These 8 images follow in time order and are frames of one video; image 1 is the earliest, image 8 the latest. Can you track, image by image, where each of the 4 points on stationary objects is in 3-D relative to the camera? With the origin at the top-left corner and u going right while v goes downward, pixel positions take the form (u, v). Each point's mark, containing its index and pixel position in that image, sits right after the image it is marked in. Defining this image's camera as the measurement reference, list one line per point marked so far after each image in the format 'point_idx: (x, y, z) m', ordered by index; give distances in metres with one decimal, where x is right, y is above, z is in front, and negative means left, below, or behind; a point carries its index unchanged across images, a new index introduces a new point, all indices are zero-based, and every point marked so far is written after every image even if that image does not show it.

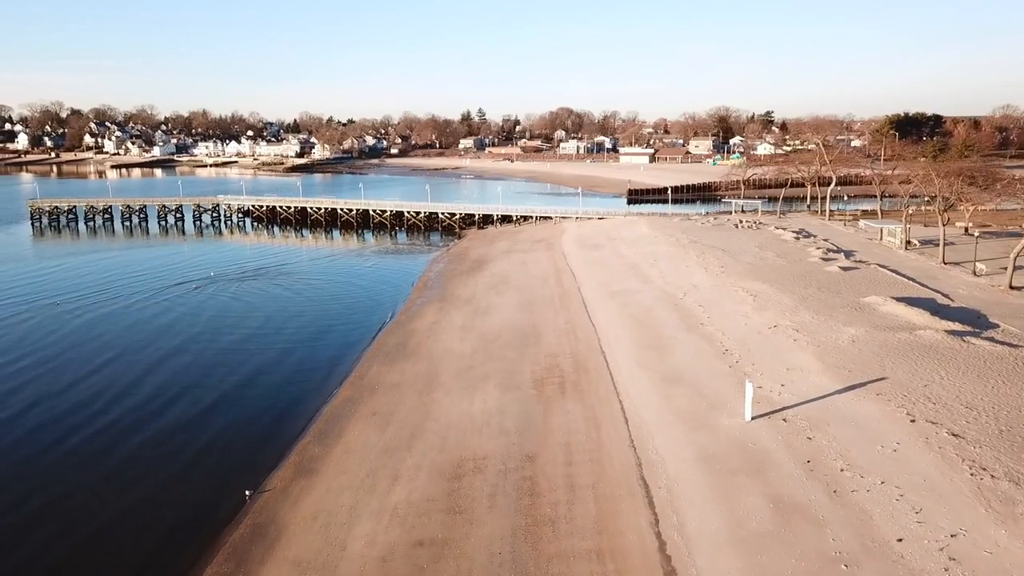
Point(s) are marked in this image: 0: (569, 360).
0: (+1.3, -1.6, +17.4) m
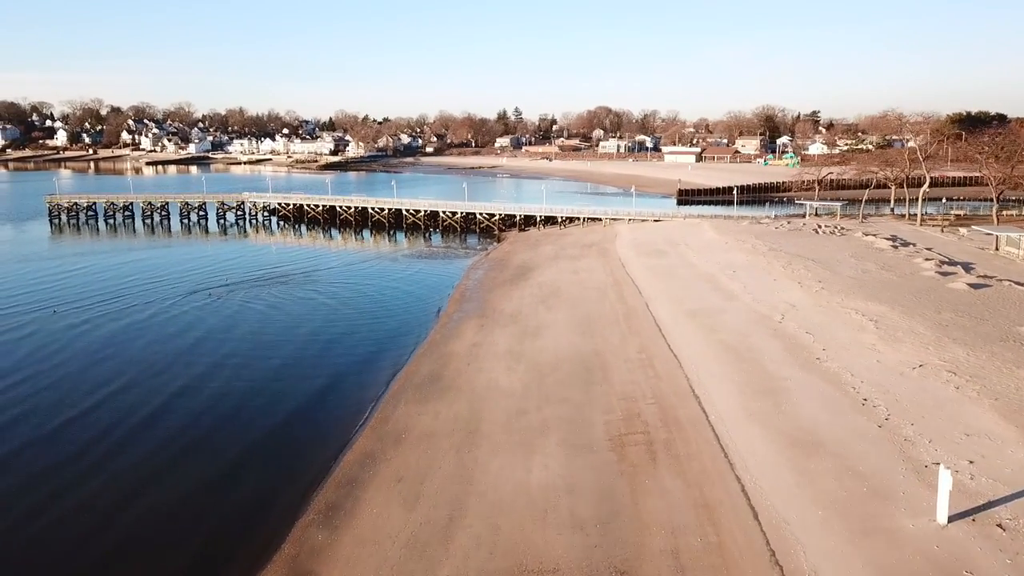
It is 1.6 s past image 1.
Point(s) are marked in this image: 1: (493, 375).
0: (+2.5, -2.1, +13.4) m
1: (-0.4, -1.9, +16.6) m
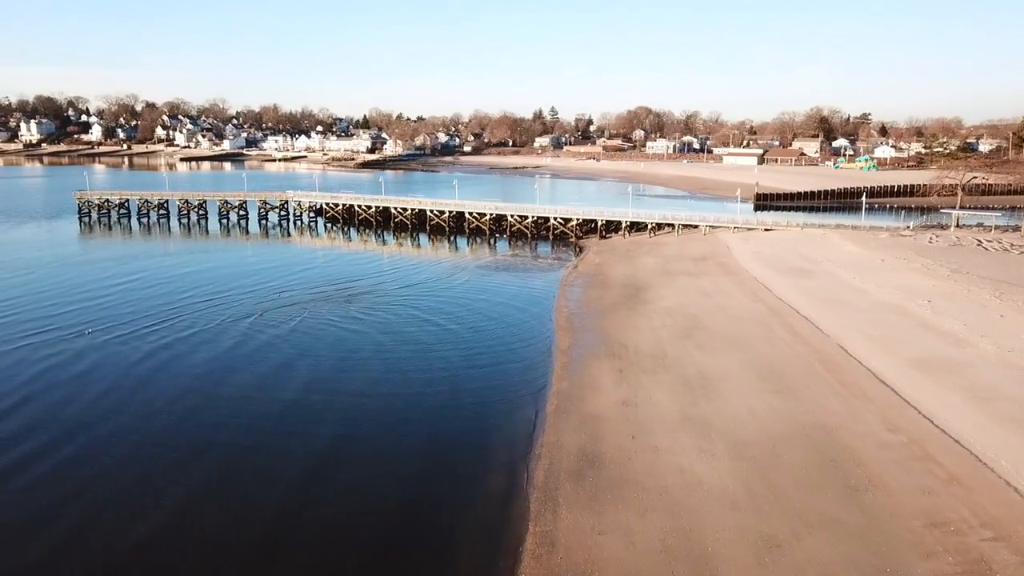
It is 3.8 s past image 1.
0: (+5.3, -2.8, +8.3) m
1: (+2.6, -2.6, +11.5) m
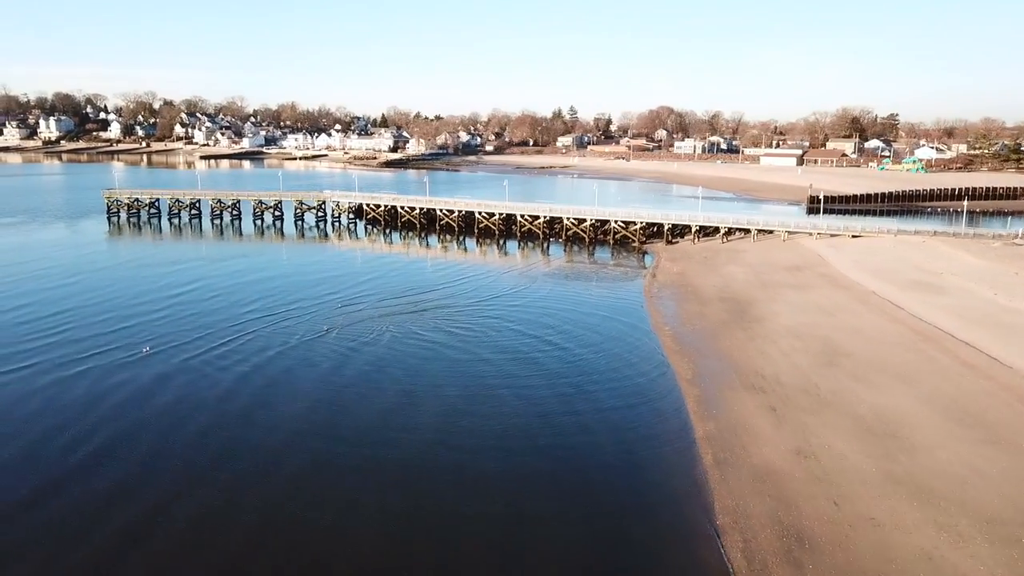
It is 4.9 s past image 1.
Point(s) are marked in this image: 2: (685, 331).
0: (+7.5, -3.2, +5.8) m
1: (+4.8, -3.0, +9.1) m
2: (+4.3, -1.1, +19.5) m
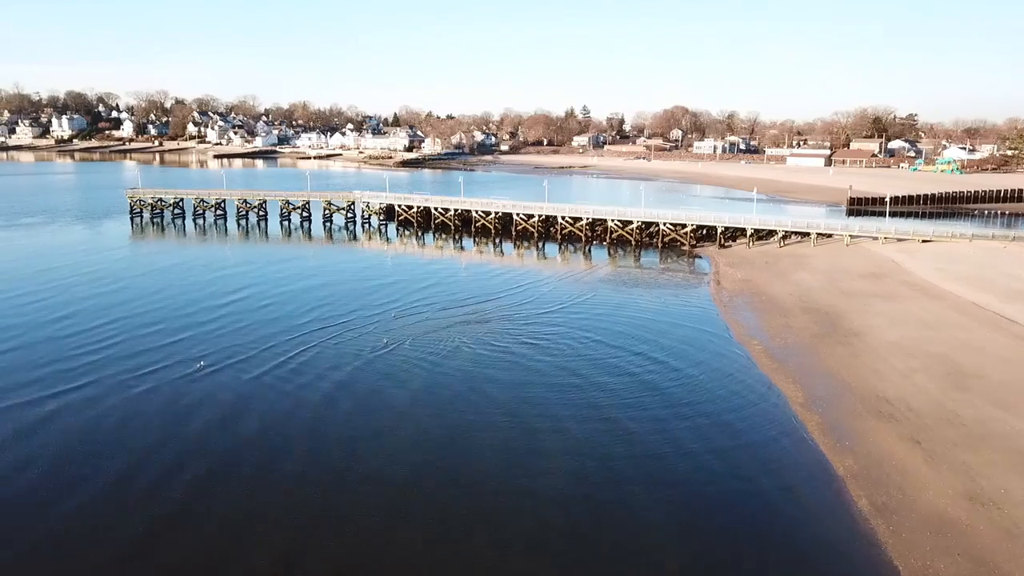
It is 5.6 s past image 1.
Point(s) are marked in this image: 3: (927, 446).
0: (+9.1, -3.5, +4.2) m
1: (+6.5, -3.2, +7.5) m
2: (+6.1, -1.3, +17.9) m
3: (+6.3, -2.4, +11.8) m
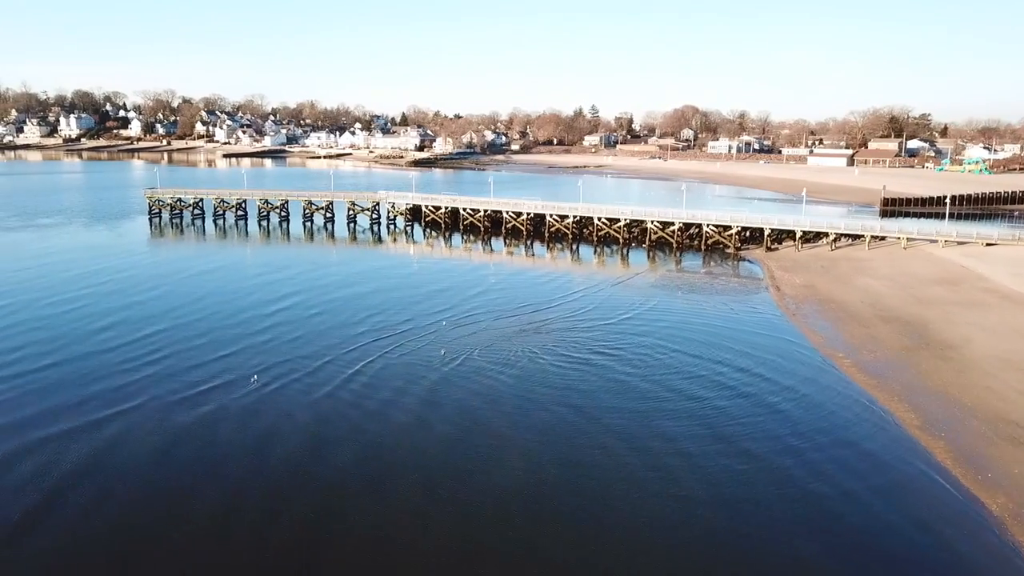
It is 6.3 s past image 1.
0: (+10.5, -3.7, +2.9) m
1: (+7.9, -3.4, +6.2) m
2: (+7.6, -1.5, +16.6) m
3: (+7.7, -2.6, +10.5) m
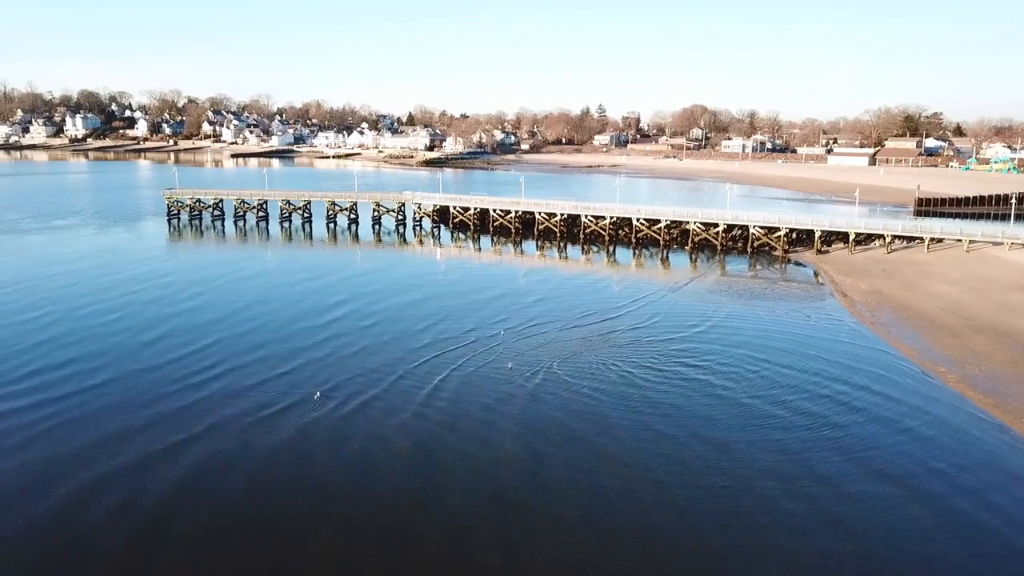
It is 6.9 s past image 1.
0: (+12.0, -3.9, +1.6) m
1: (+9.4, -3.6, +4.9) m
2: (+9.1, -1.7, +15.3) m
3: (+9.2, -2.8, +9.2) m
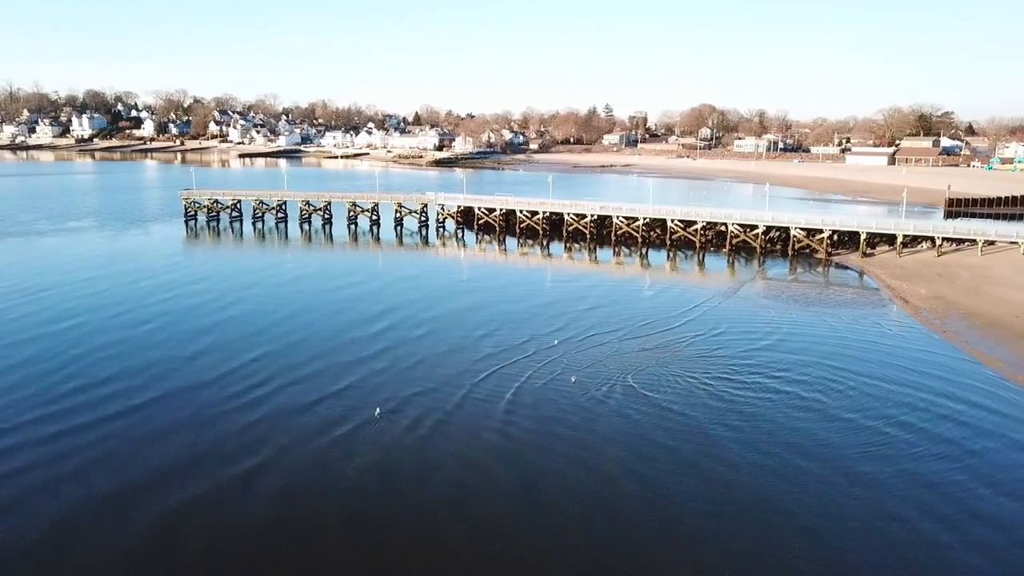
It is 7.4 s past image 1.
0: (+13.2, -4.0, +0.5) m
1: (+10.6, -3.7, +3.8) m
2: (+10.3, -1.8, +14.2) m
3: (+10.4, -2.9, +8.2) m
